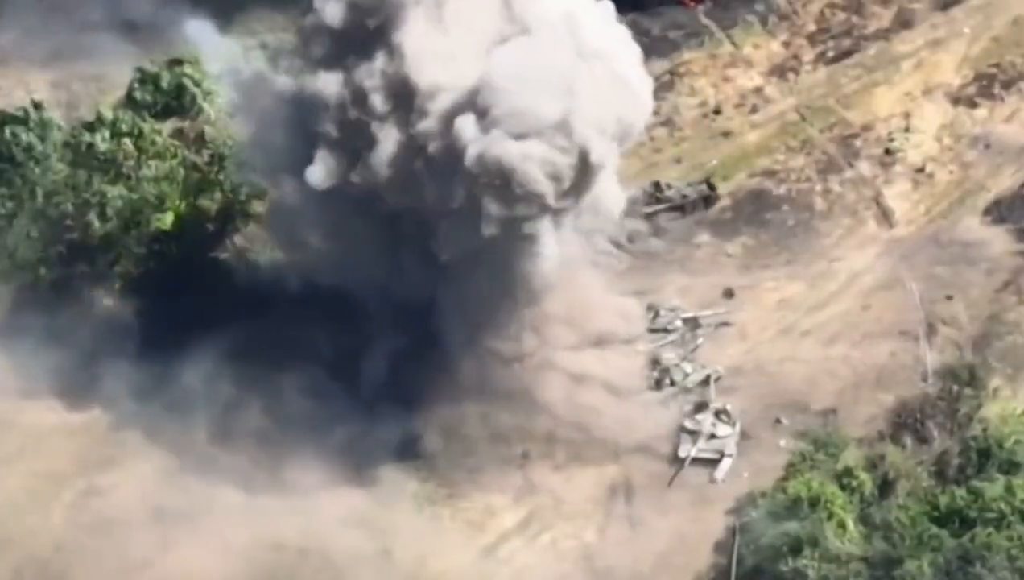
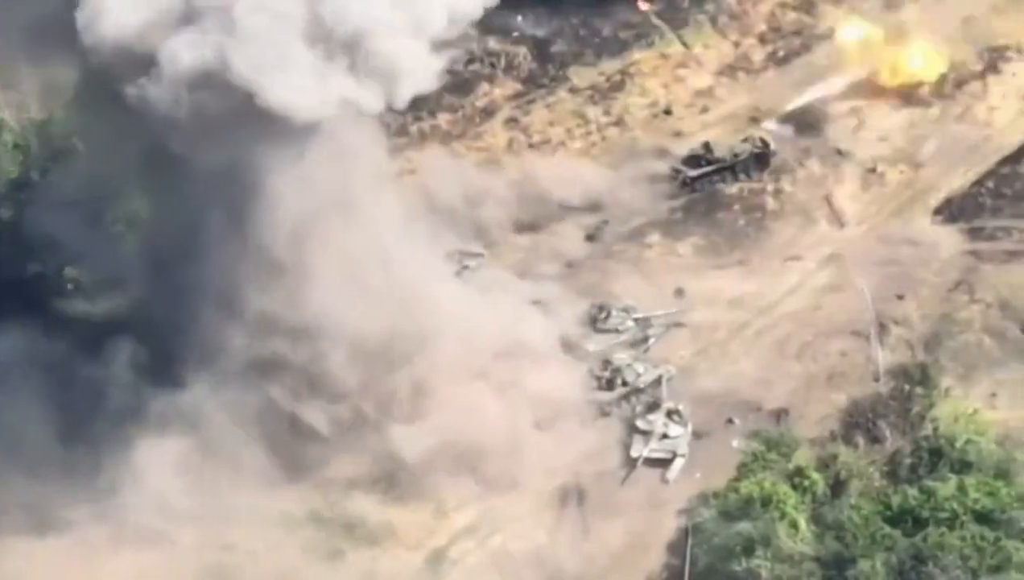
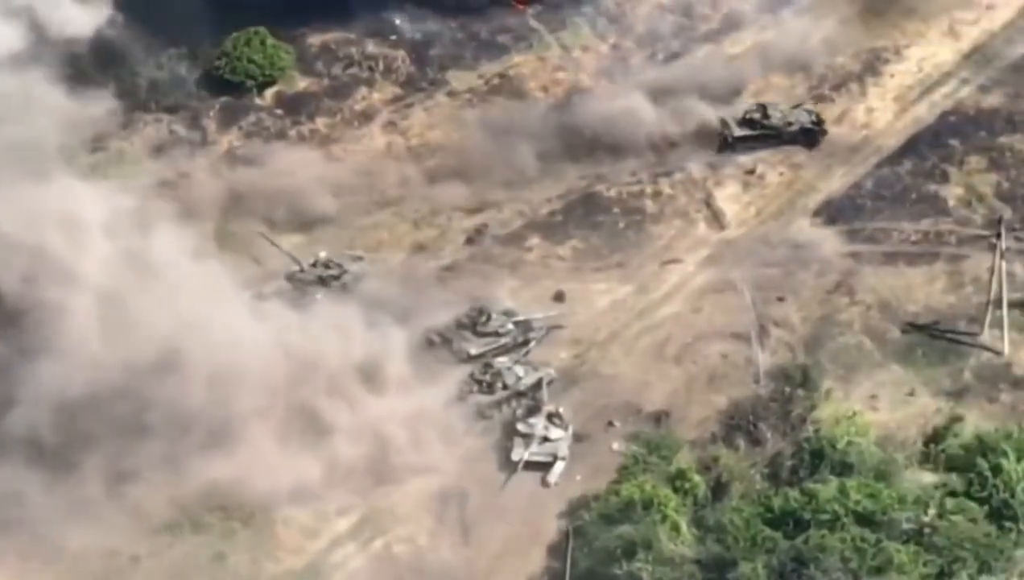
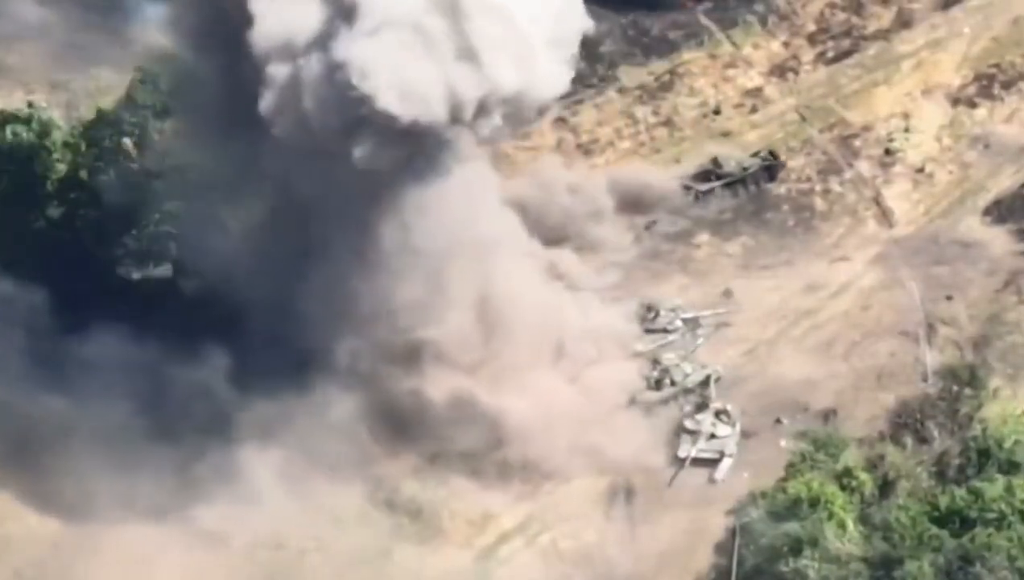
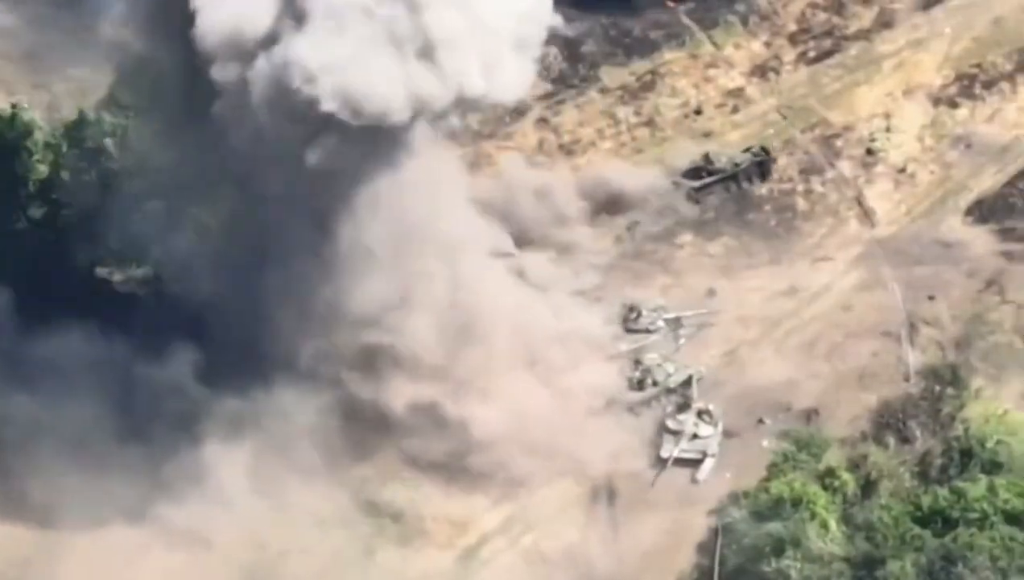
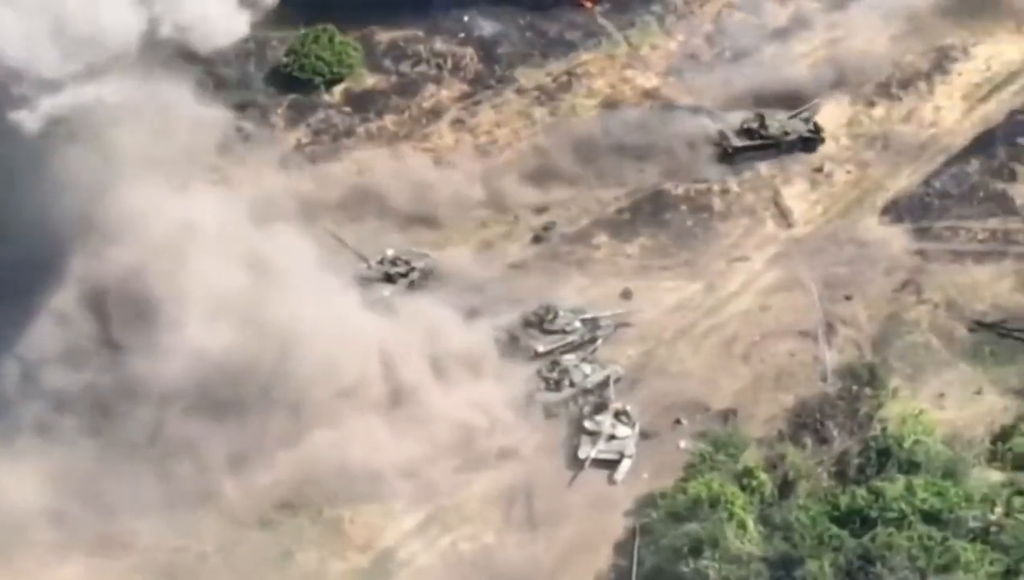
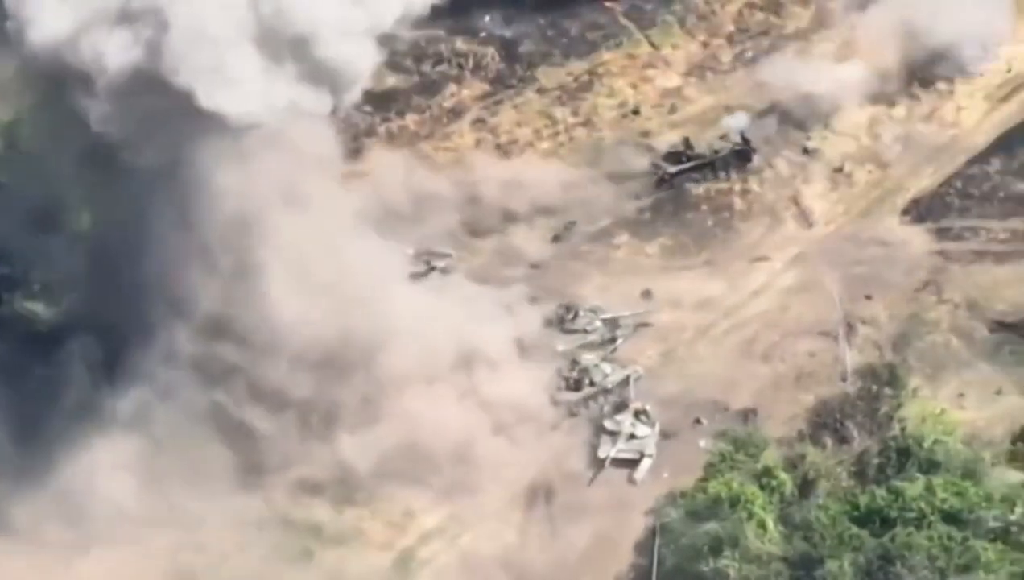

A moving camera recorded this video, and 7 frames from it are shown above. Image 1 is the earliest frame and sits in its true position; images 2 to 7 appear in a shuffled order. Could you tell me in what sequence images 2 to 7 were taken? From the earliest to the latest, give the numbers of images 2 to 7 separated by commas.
4, 5, 2, 7, 6, 3
